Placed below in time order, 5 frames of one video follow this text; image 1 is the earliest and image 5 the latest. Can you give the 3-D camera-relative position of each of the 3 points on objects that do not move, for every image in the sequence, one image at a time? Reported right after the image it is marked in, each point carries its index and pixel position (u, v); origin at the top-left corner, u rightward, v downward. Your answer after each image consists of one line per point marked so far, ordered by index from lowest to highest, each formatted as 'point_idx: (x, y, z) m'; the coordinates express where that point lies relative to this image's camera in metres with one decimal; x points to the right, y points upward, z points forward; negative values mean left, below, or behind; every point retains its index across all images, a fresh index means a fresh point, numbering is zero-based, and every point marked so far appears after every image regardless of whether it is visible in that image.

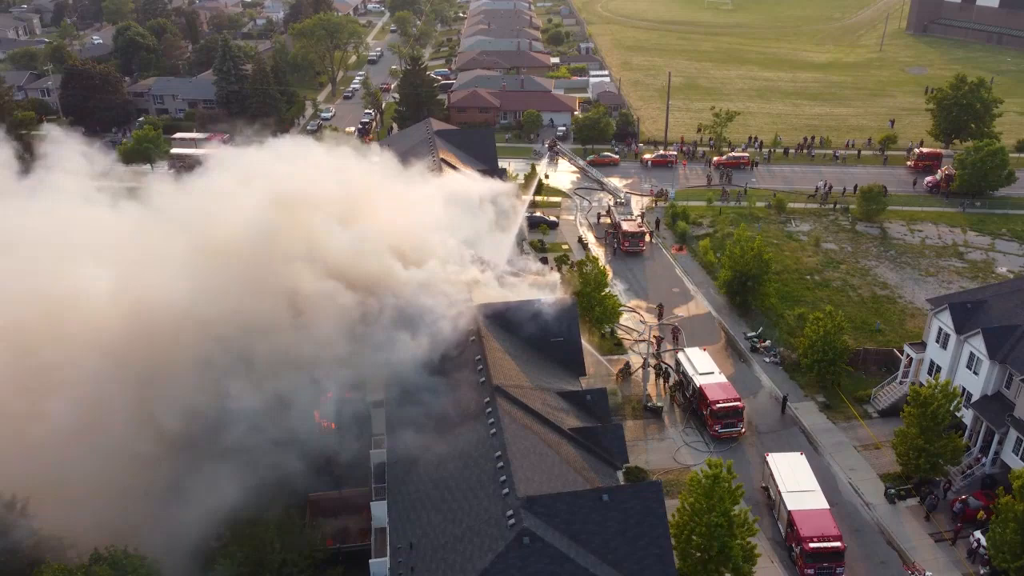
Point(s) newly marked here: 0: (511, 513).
0: (0.0, -4.5, +15.5) m
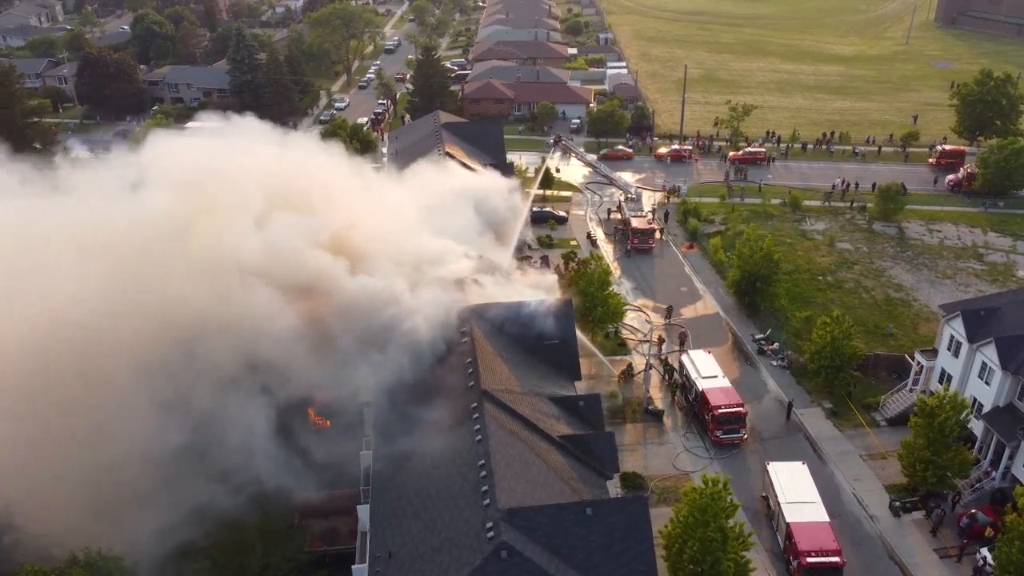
0: (-0.4, -4.6, +15.1) m
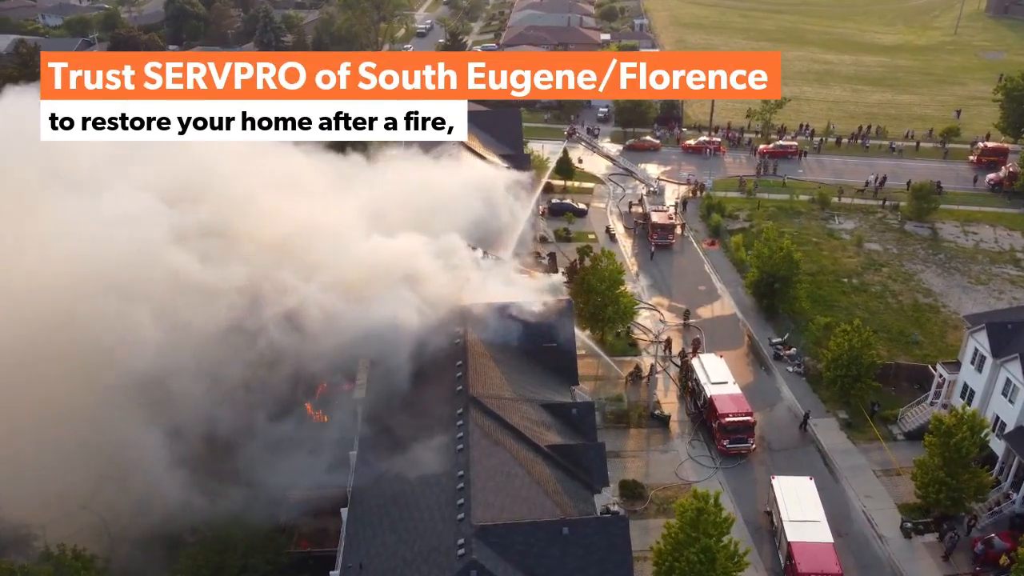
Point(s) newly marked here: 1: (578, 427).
0: (-0.9, -4.7, +14.5) m
1: (+1.6, -3.4, +19.2) m
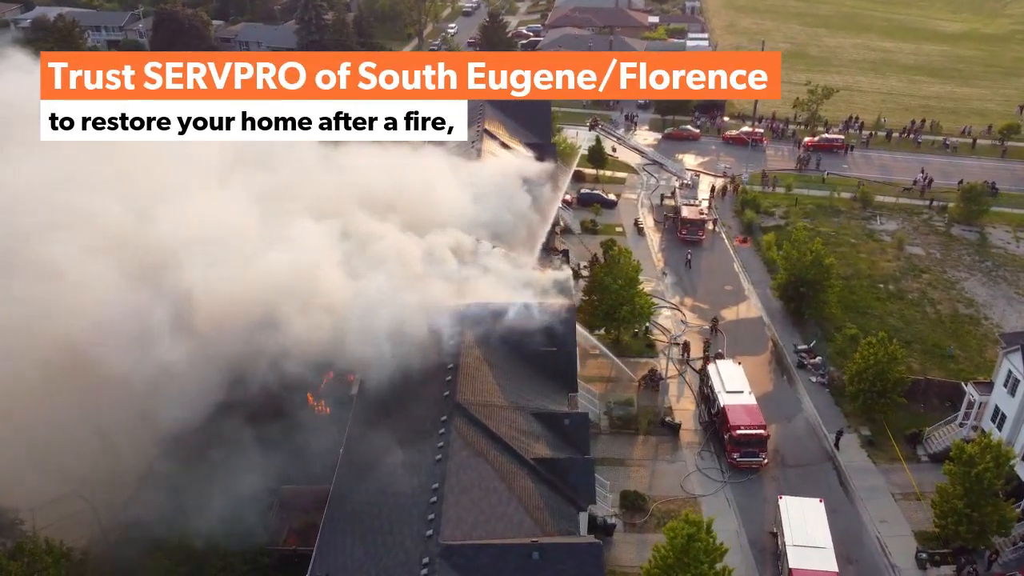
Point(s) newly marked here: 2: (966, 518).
0: (-1.5, -4.9, +13.9) m
1: (+1.4, -3.6, +18.4) m
2: (+11.5, -5.8, +19.8) m
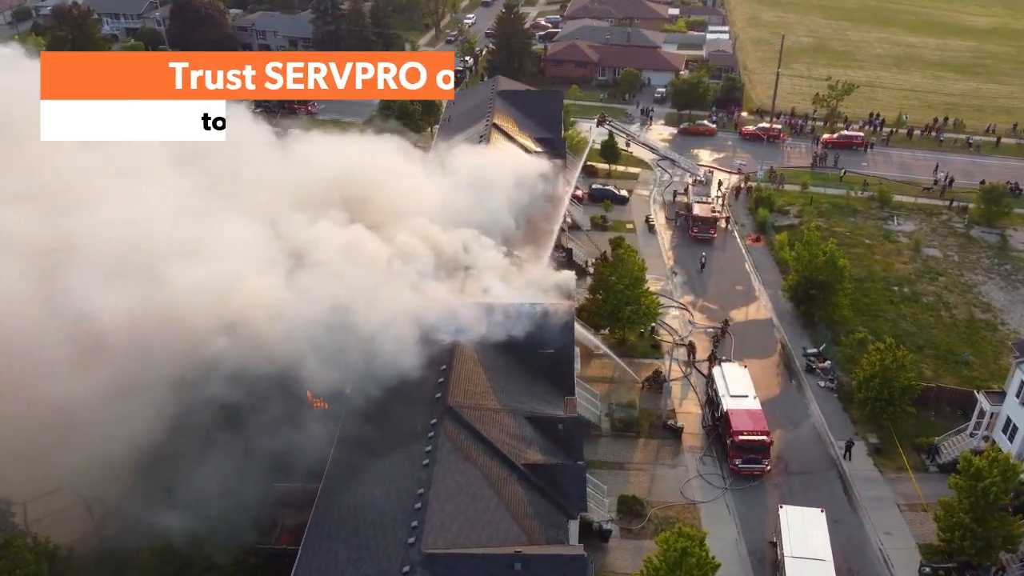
0: (-1.8, -4.9, +13.6) m
1: (+1.2, -3.6, +18.1) m
2: (+11.3, -6.0, +19.2) m
